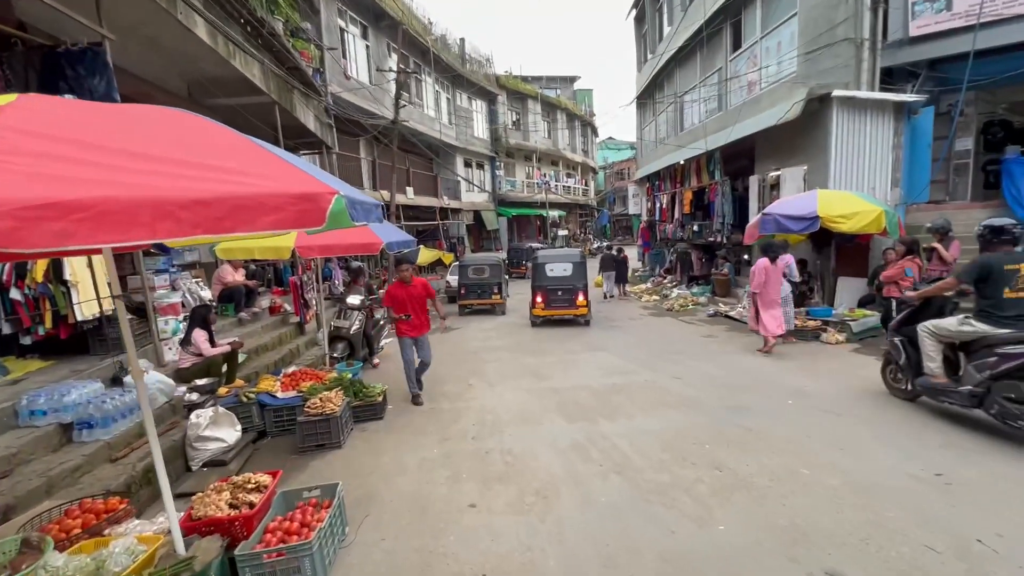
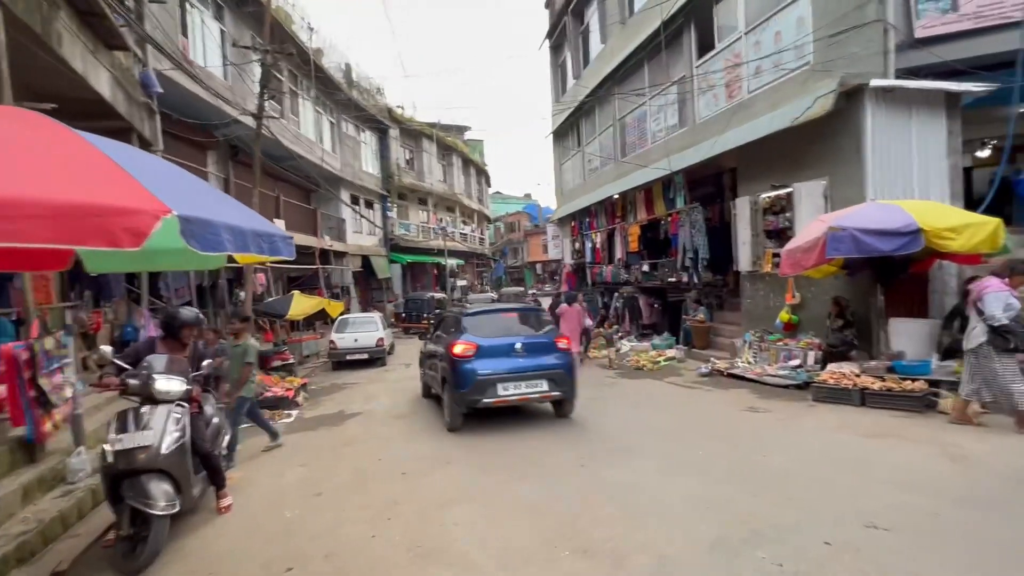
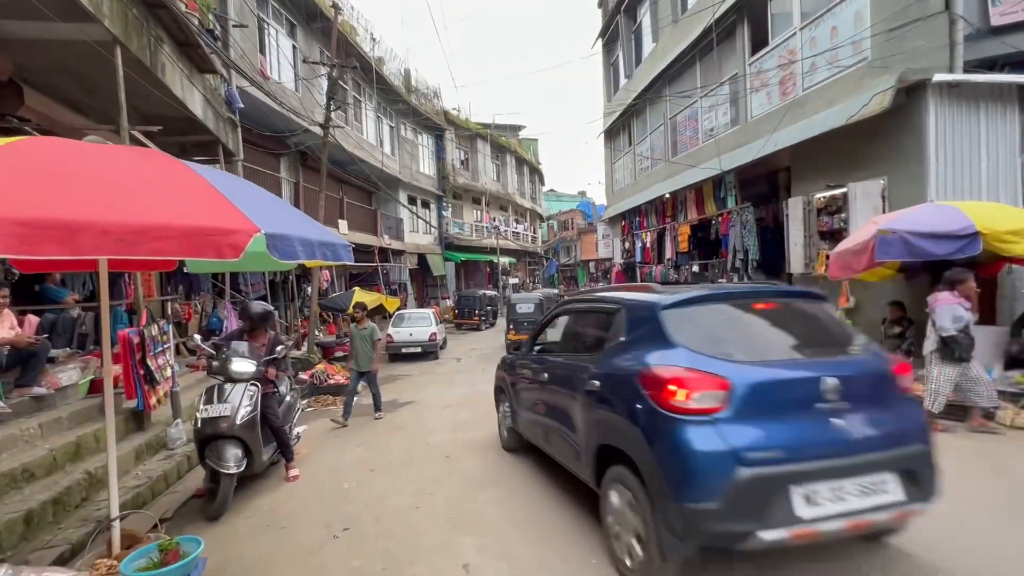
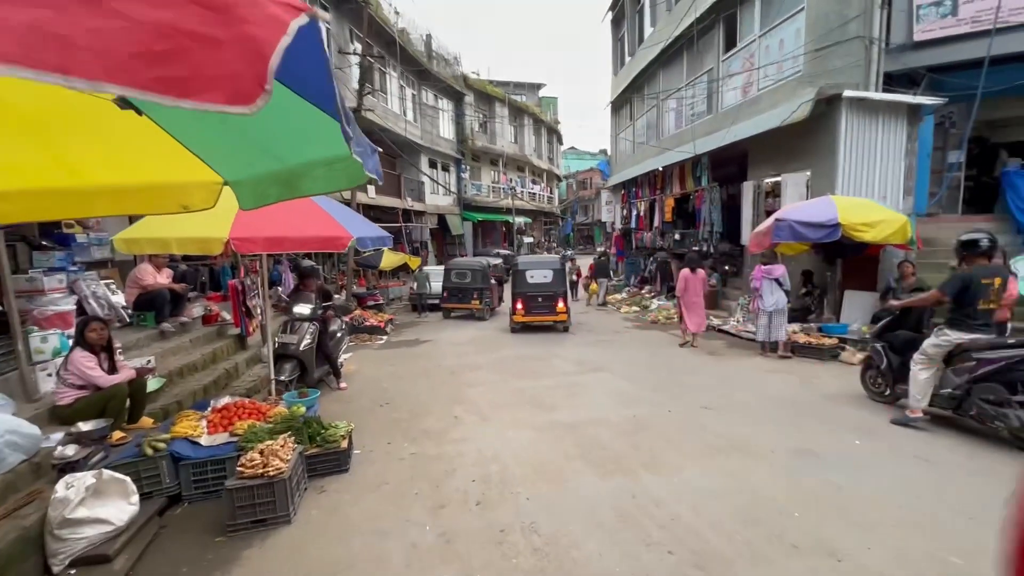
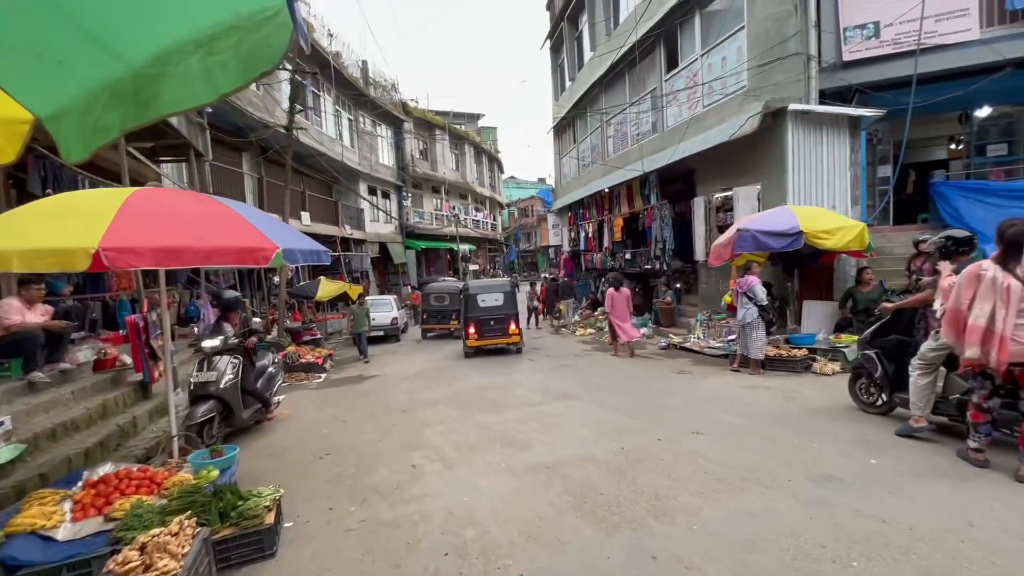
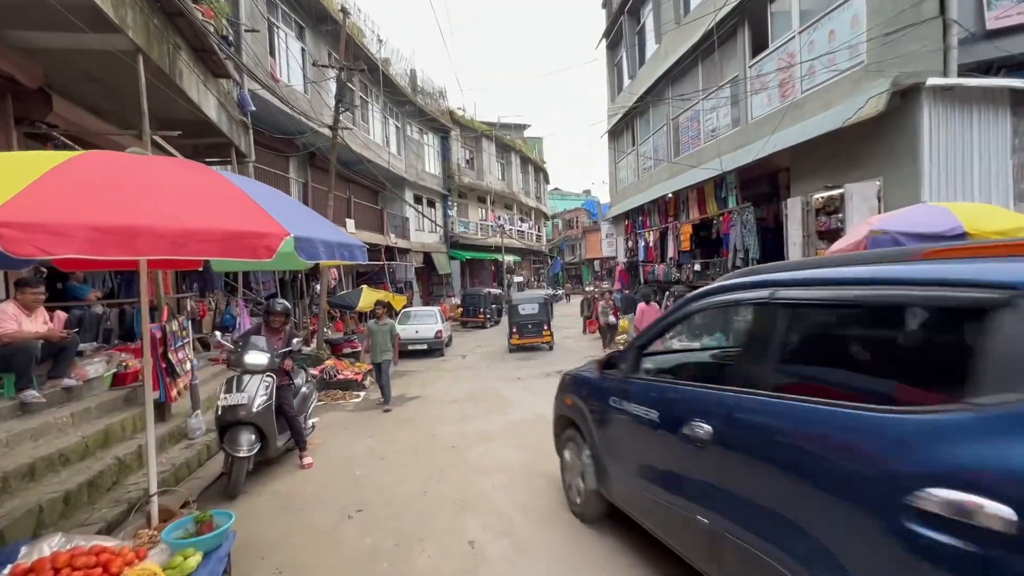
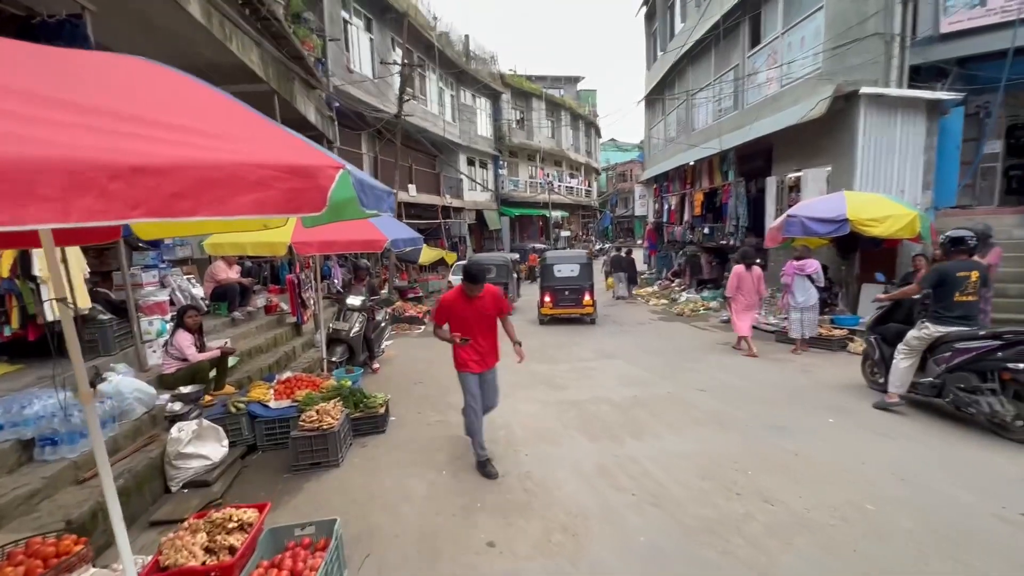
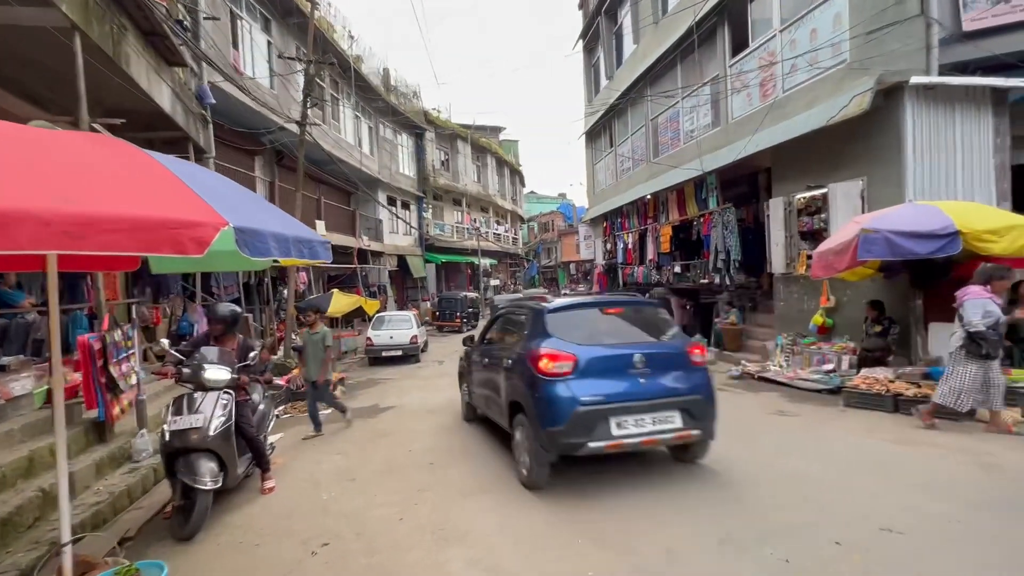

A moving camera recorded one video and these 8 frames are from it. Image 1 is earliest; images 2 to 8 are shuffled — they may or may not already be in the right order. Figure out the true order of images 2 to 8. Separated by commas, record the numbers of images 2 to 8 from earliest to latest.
7, 4, 5, 6, 3, 8, 2
